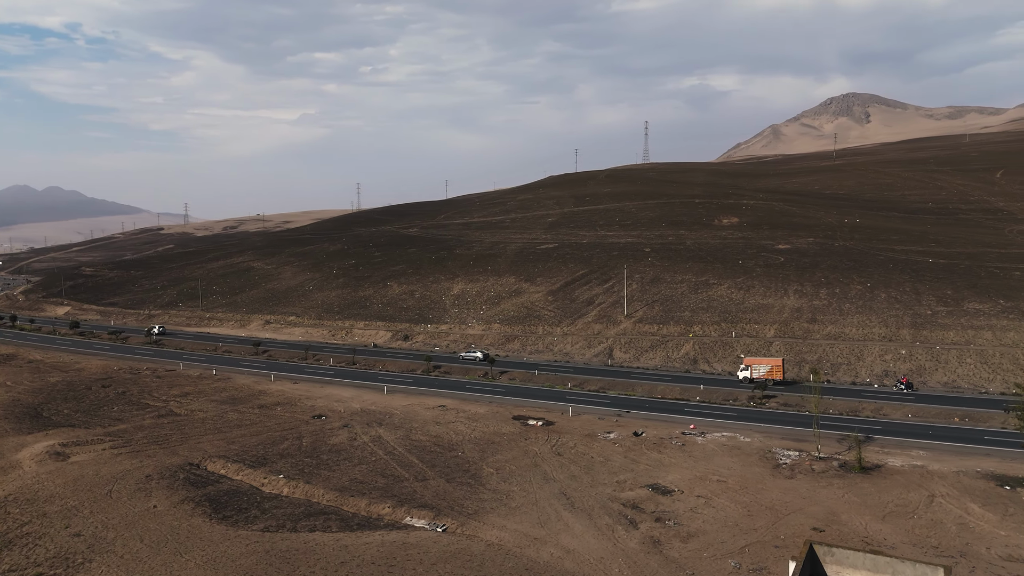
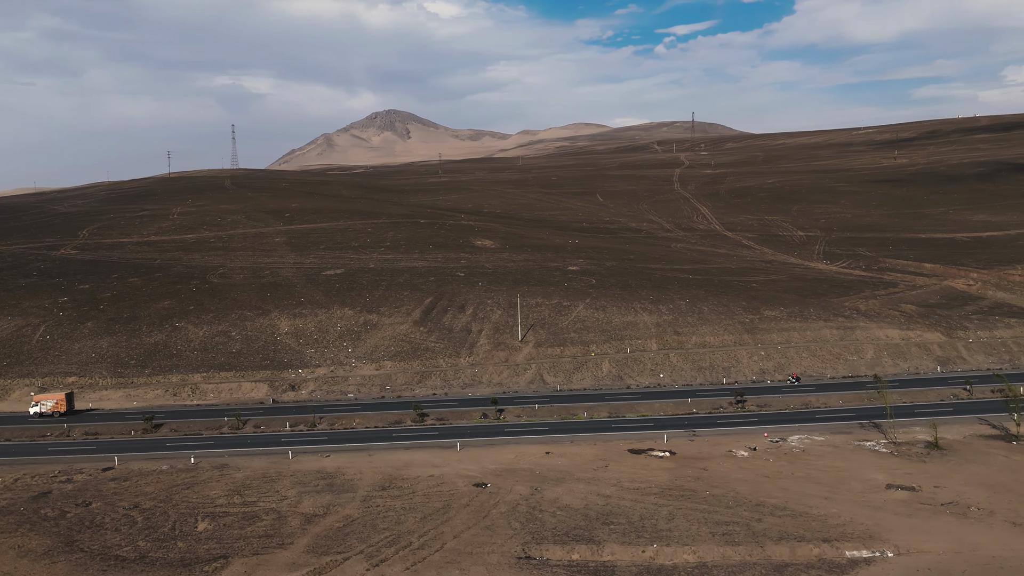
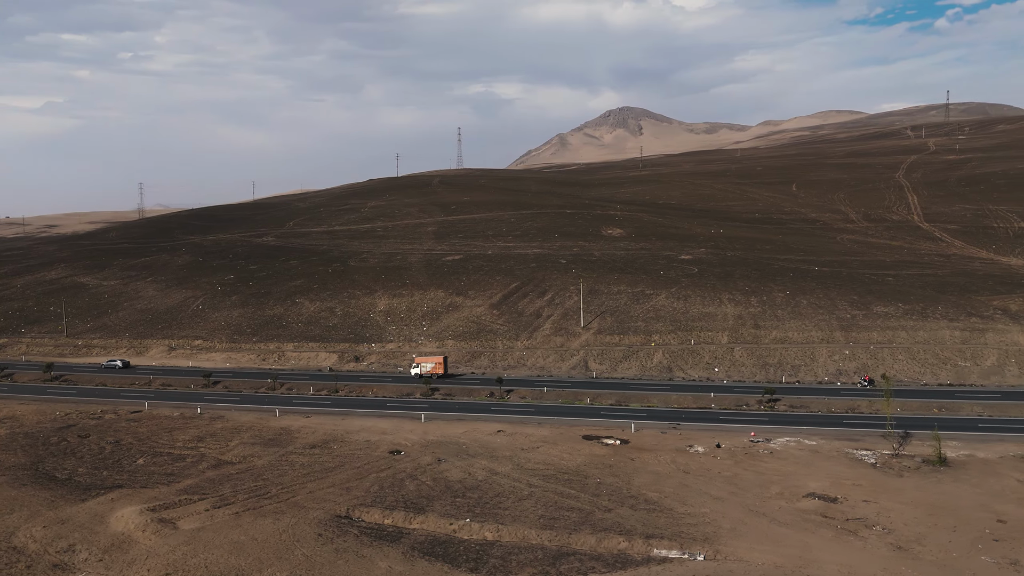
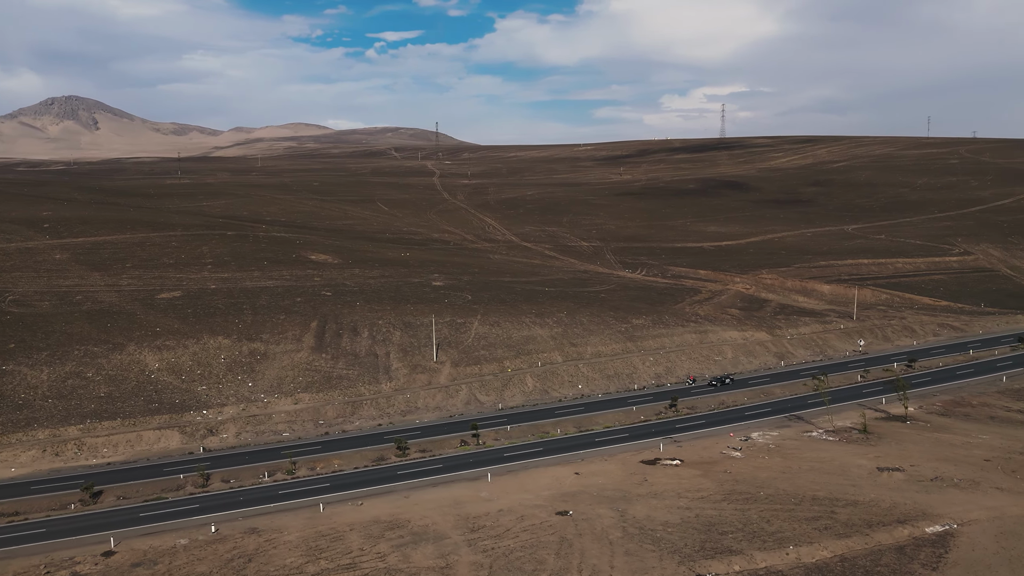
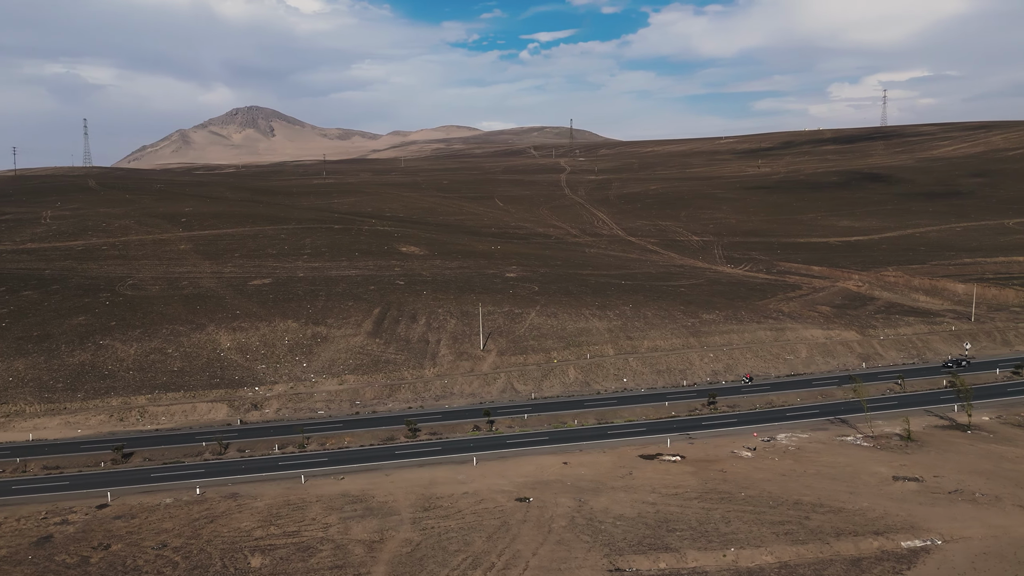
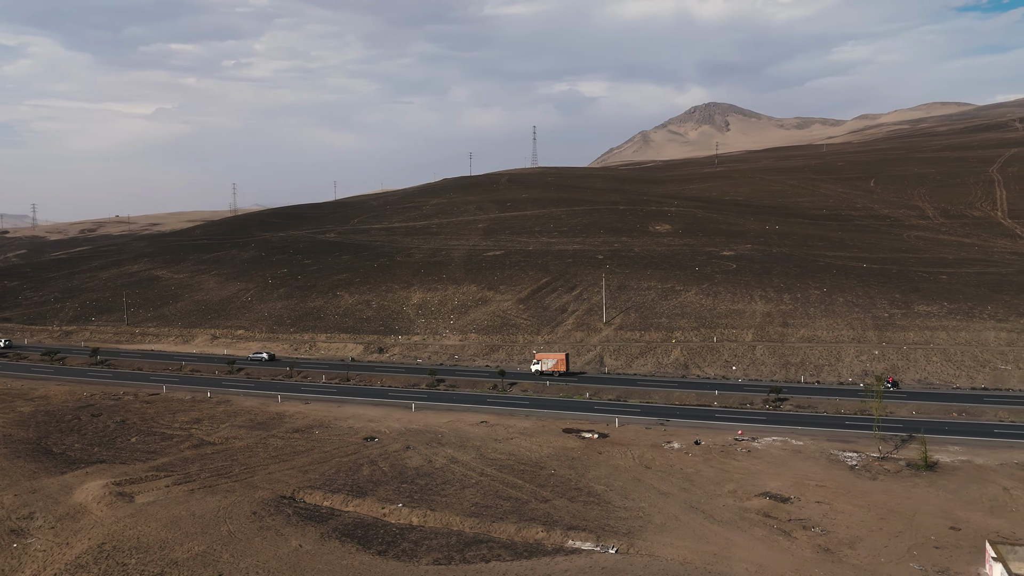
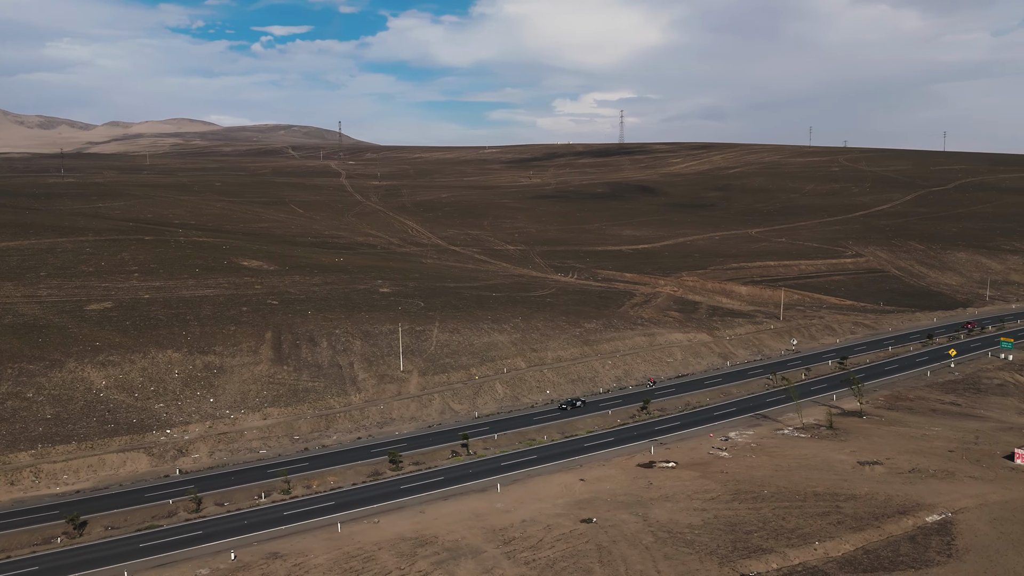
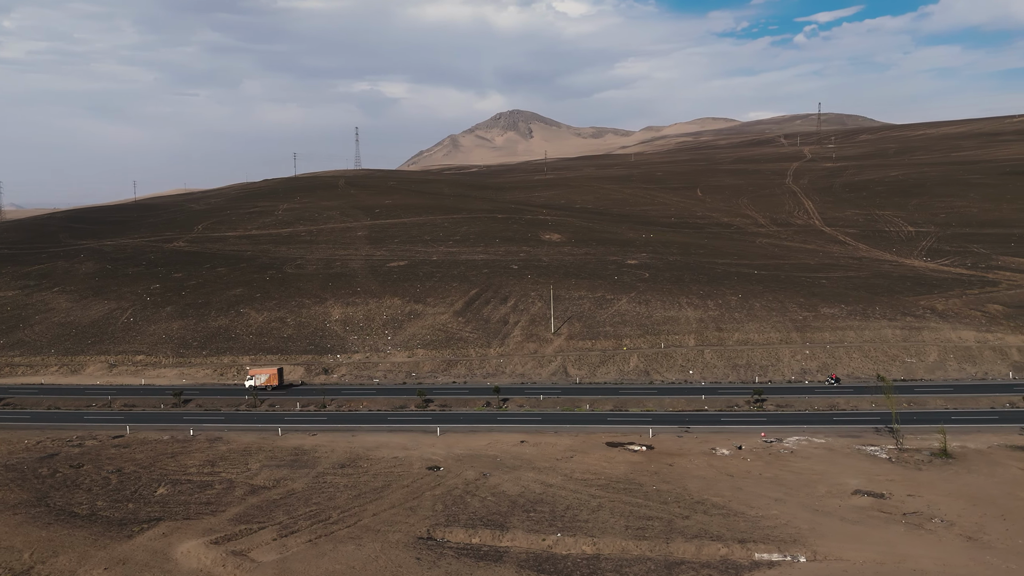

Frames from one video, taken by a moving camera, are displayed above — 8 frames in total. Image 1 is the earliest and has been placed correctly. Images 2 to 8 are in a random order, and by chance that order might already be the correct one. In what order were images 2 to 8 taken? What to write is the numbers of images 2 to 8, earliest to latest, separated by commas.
6, 3, 8, 2, 5, 4, 7
